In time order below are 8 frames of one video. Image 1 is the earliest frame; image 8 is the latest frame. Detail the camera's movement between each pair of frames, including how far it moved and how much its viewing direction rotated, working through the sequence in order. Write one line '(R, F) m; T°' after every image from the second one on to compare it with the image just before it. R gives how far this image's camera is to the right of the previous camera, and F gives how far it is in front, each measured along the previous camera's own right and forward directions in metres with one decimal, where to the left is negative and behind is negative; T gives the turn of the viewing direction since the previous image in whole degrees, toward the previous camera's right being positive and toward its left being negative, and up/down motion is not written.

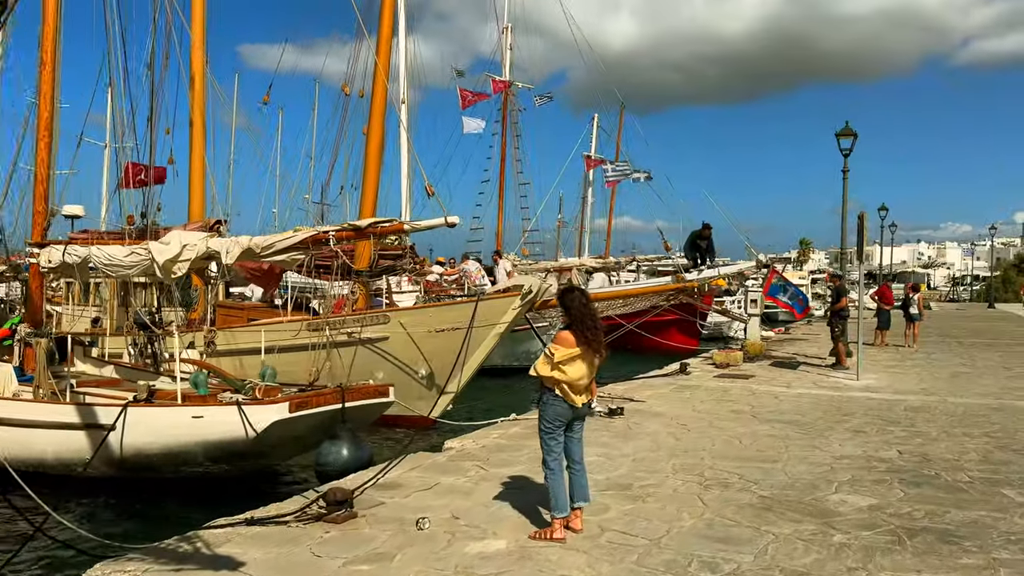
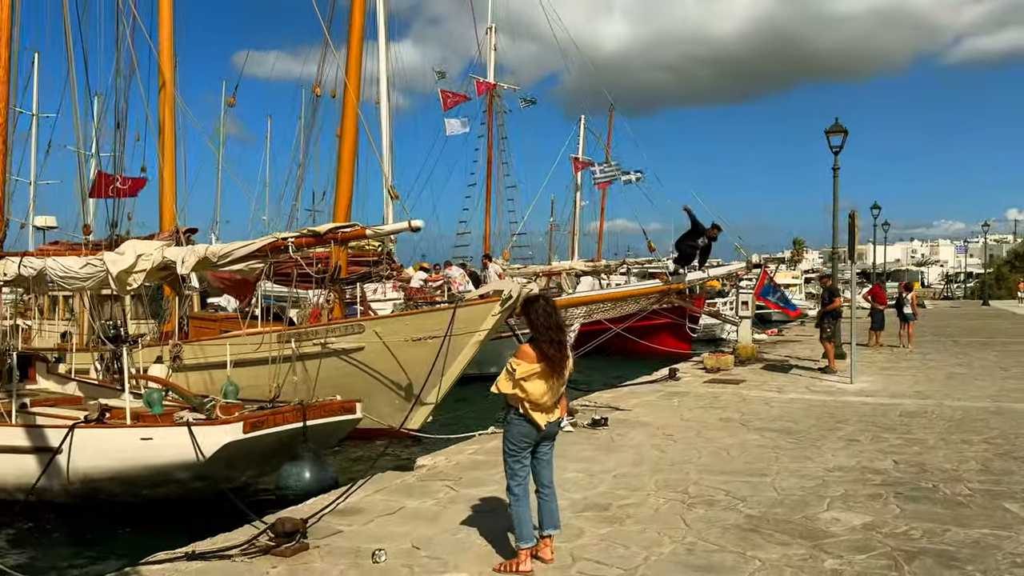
(+0.2, +0.4) m; 0°
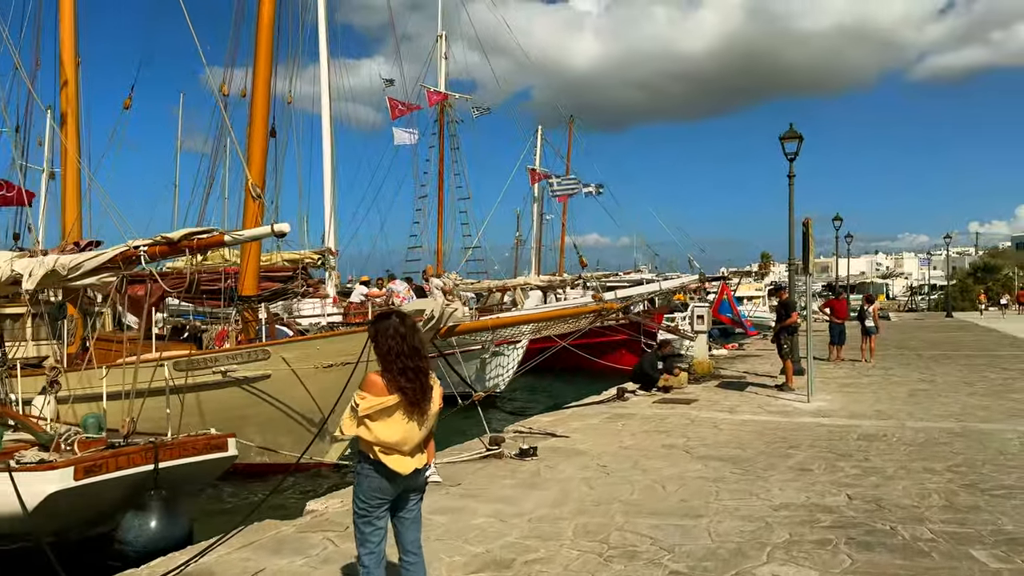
(+0.5, +0.9) m; +2°
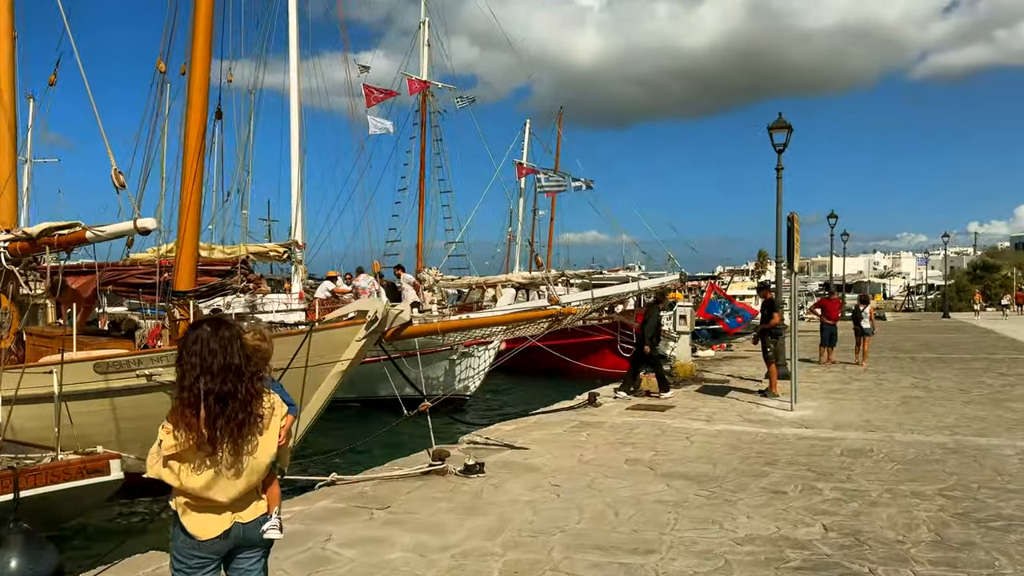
(+0.4, +0.8) m; 0°
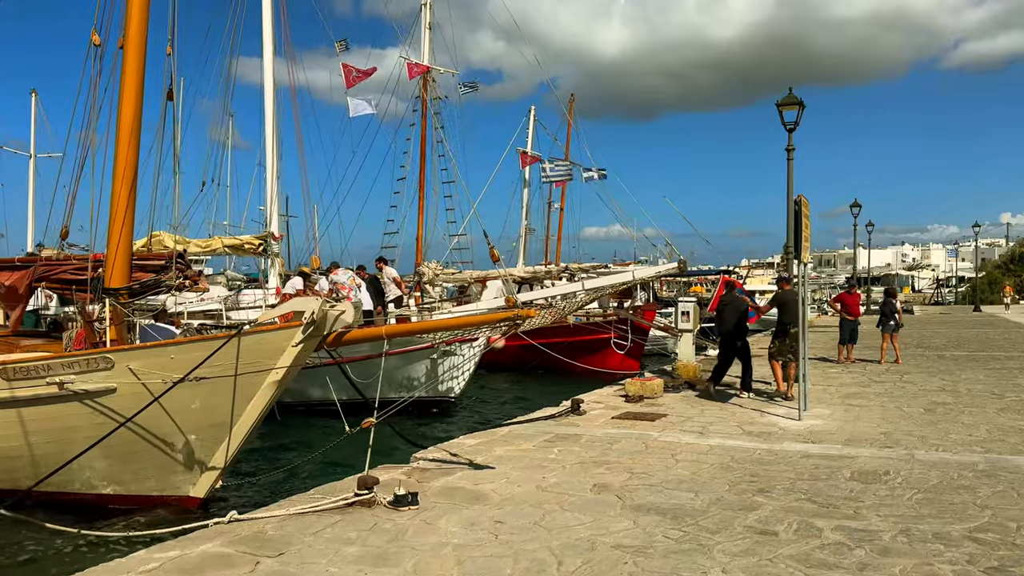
(+0.6, +1.2) m; -2°
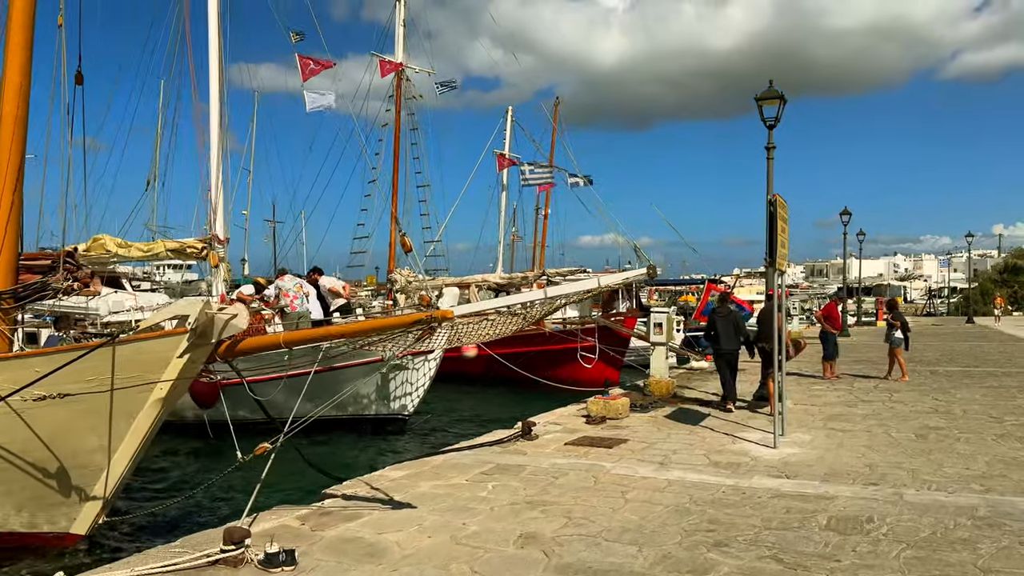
(+0.5, +1.1) m; 0°
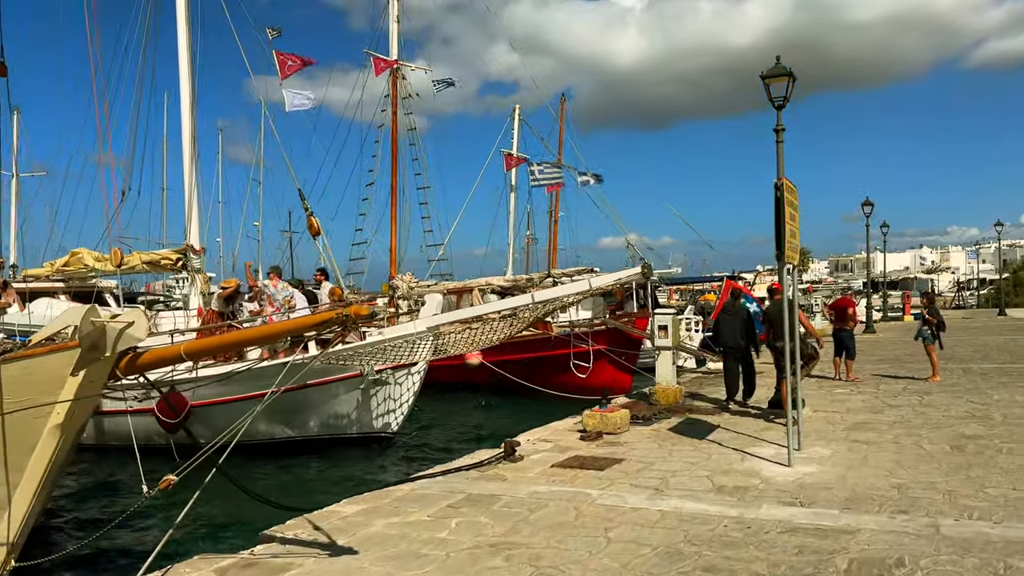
(+0.4, +1.0) m; -2°
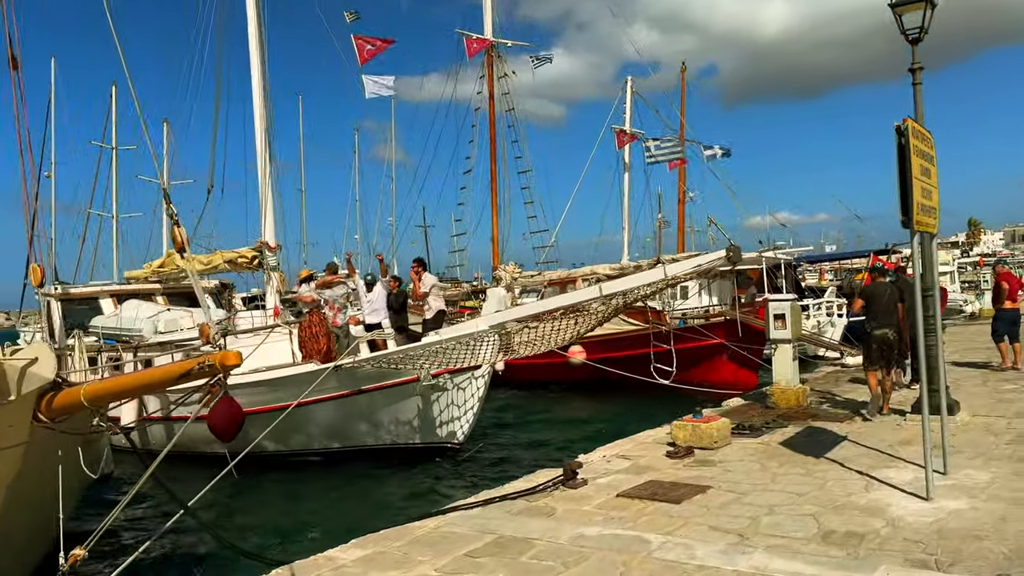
(+0.7, +1.4) m; -10°
